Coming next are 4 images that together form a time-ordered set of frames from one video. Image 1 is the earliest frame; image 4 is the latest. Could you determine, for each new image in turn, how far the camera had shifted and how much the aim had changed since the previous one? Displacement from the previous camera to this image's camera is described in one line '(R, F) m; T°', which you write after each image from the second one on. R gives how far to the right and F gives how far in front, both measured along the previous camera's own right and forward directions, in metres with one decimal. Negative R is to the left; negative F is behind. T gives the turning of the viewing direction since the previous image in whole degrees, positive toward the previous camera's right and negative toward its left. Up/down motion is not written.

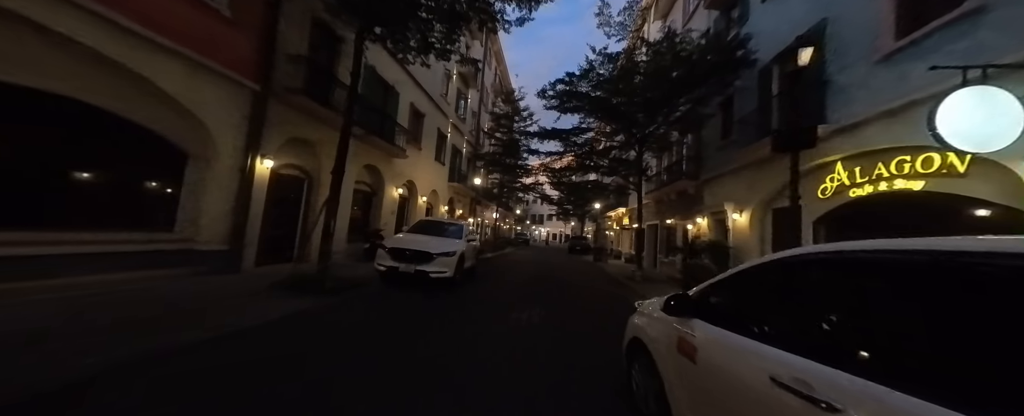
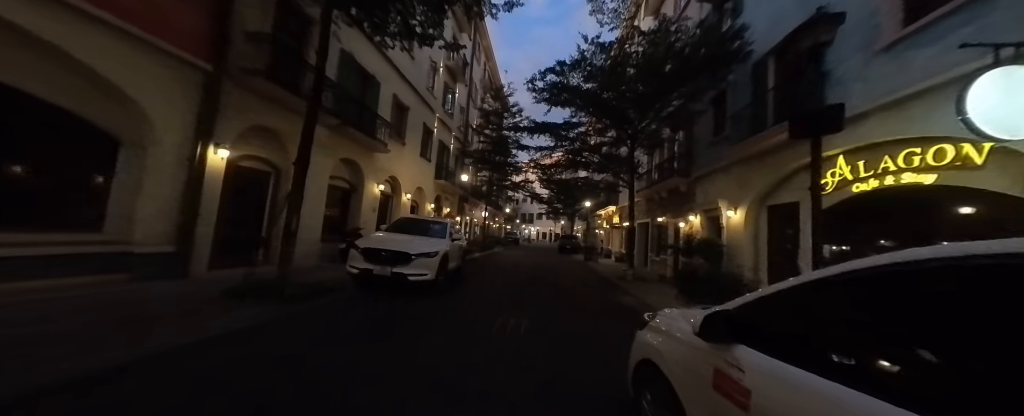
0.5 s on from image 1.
(+0.1, +0.7) m; +2°
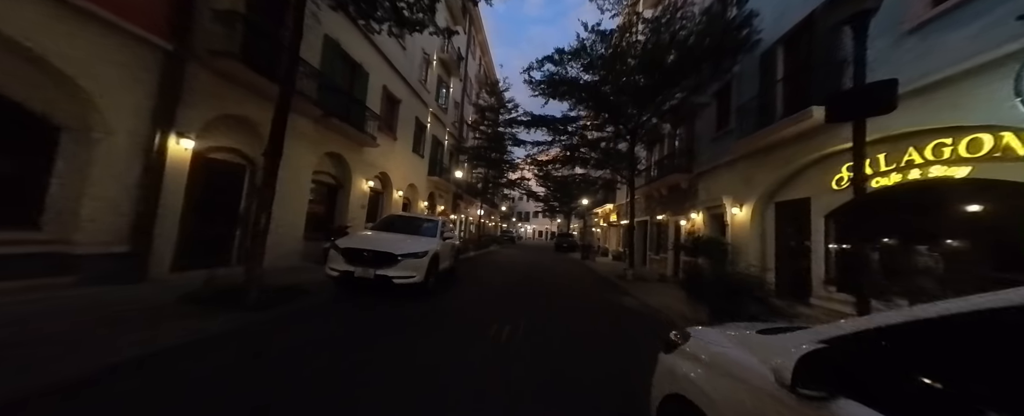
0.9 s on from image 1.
(0.0, +0.6) m; +1°
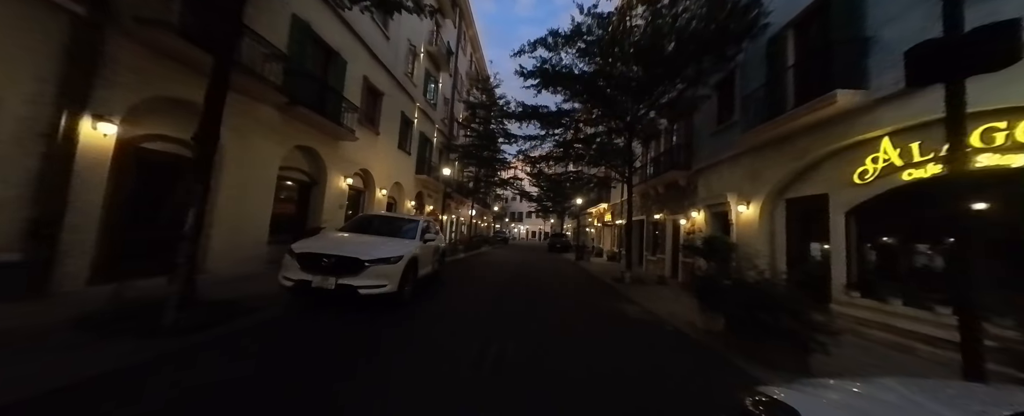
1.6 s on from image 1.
(+0.1, +0.9) m; +1°
